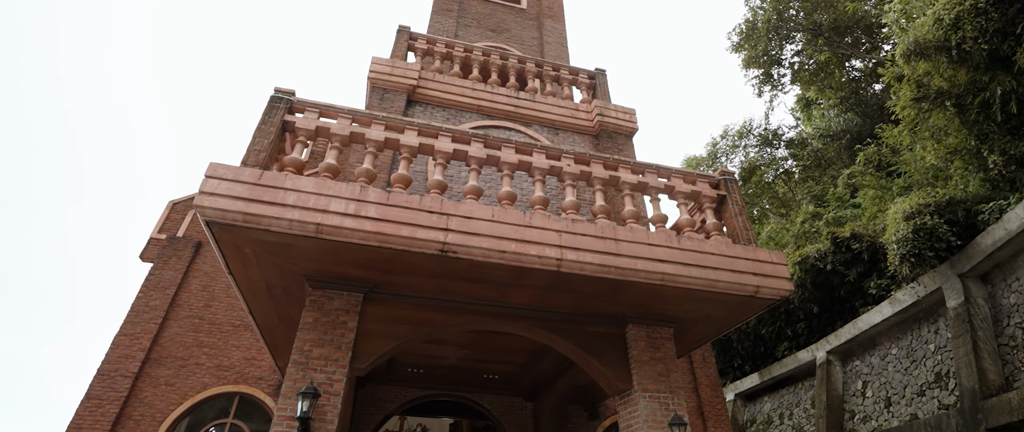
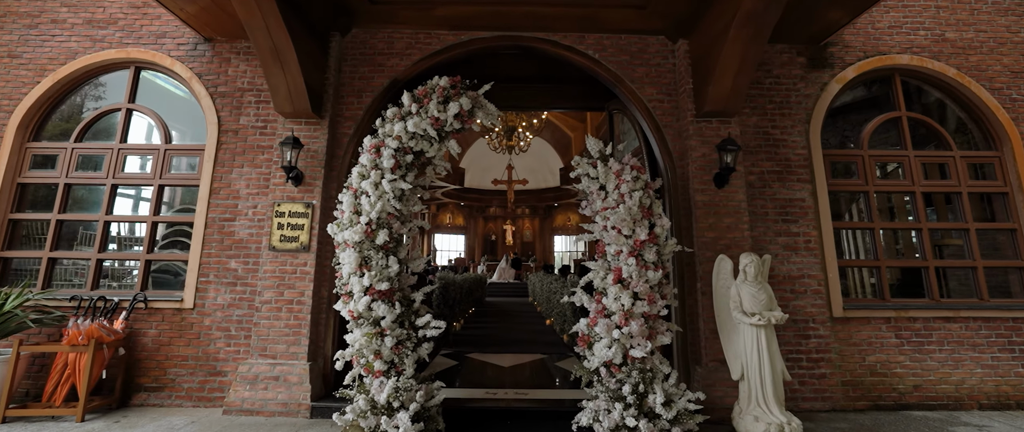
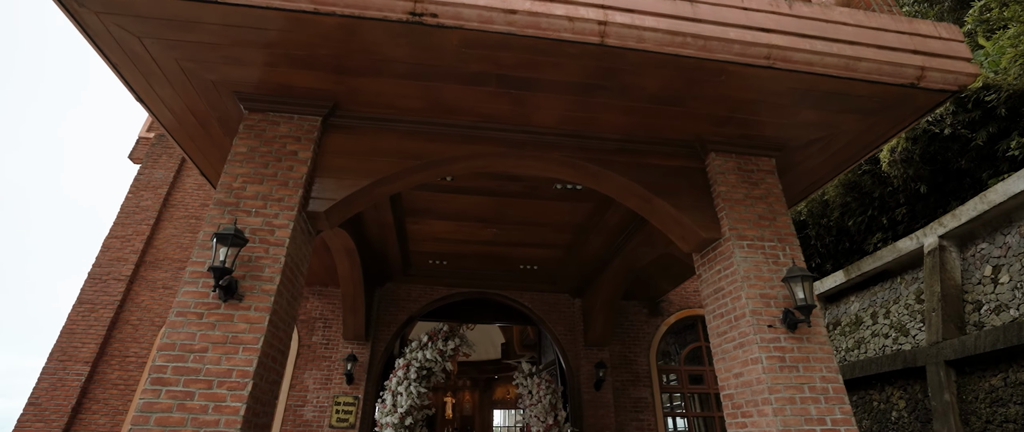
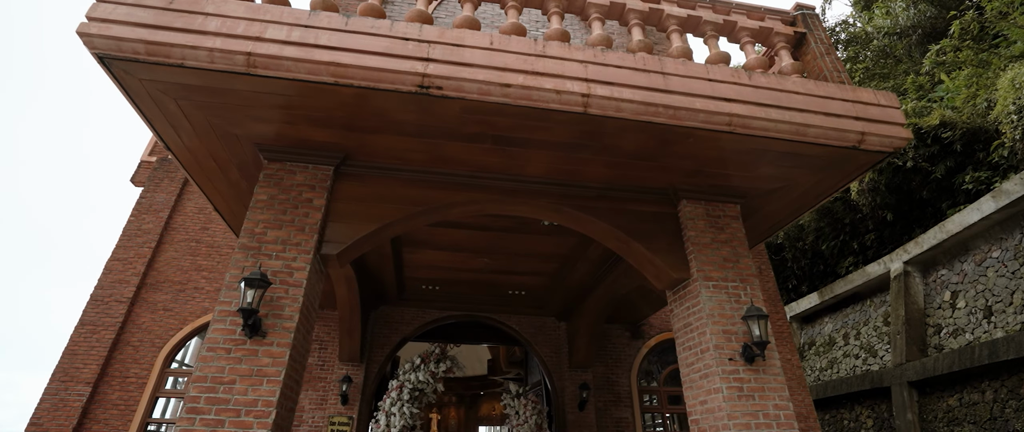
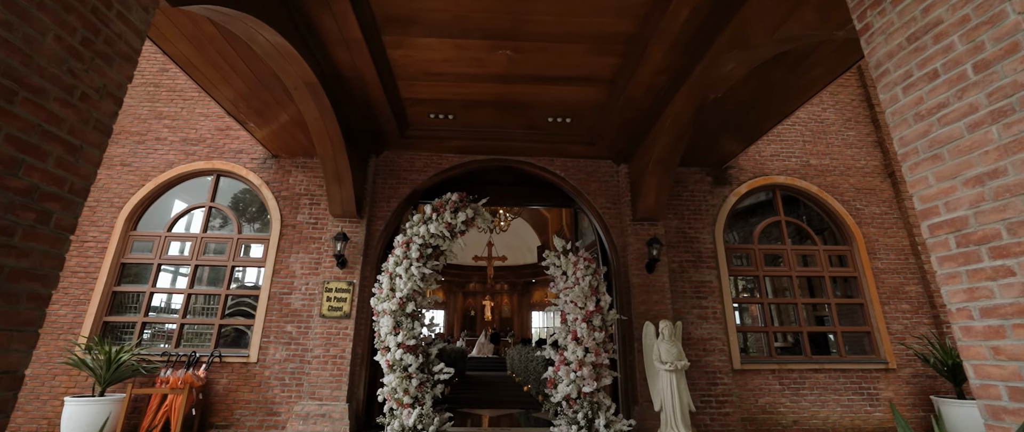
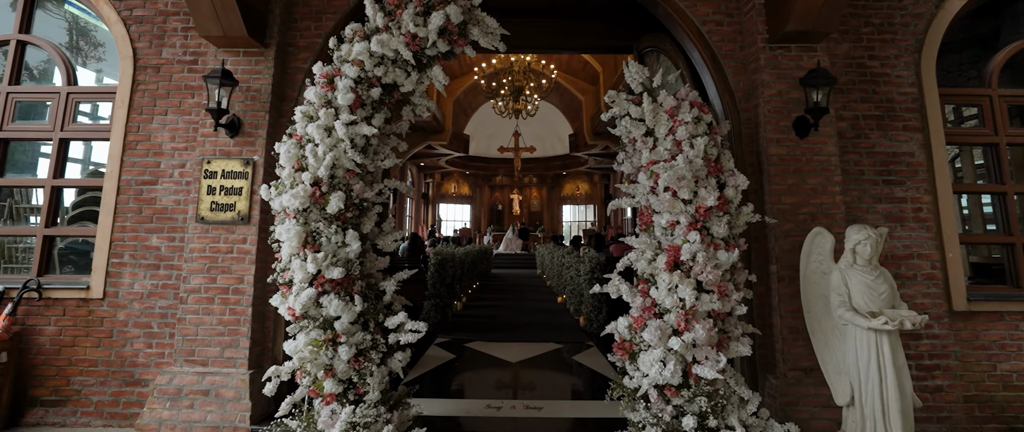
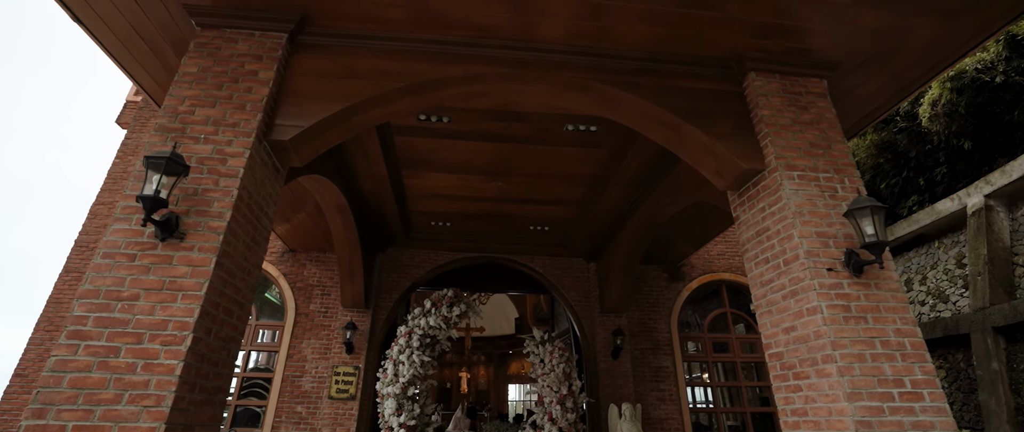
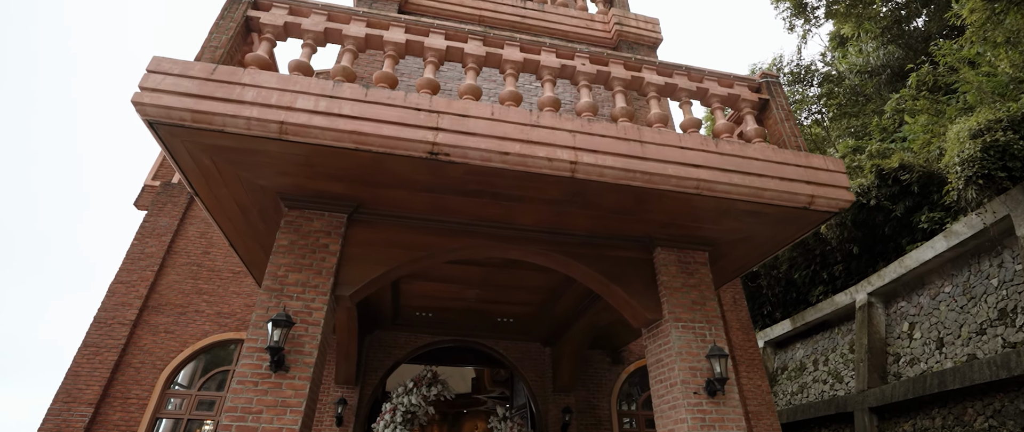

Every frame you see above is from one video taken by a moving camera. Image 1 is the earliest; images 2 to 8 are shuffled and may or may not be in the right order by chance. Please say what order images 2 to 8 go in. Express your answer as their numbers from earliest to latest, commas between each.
8, 4, 3, 7, 5, 2, 6
